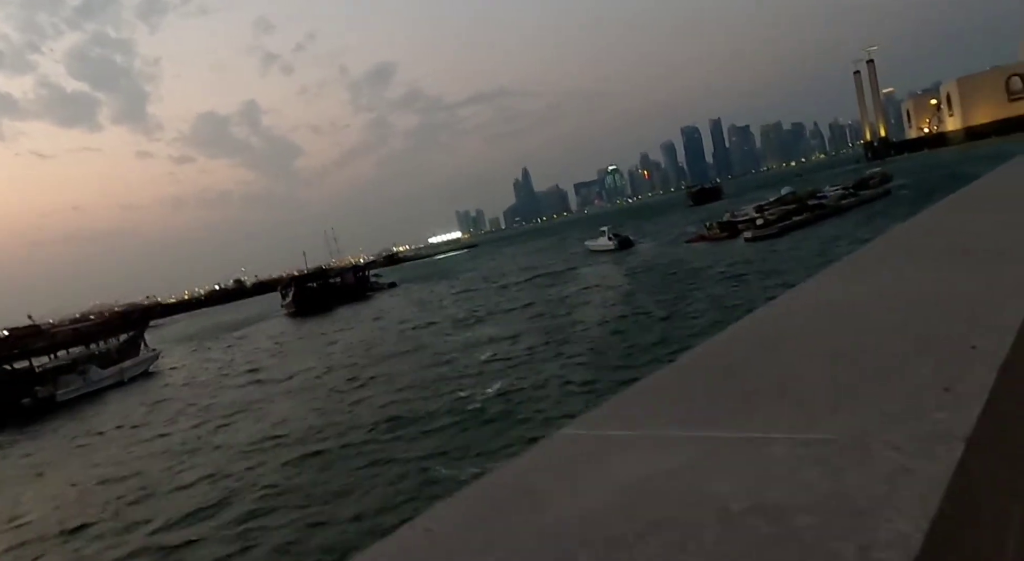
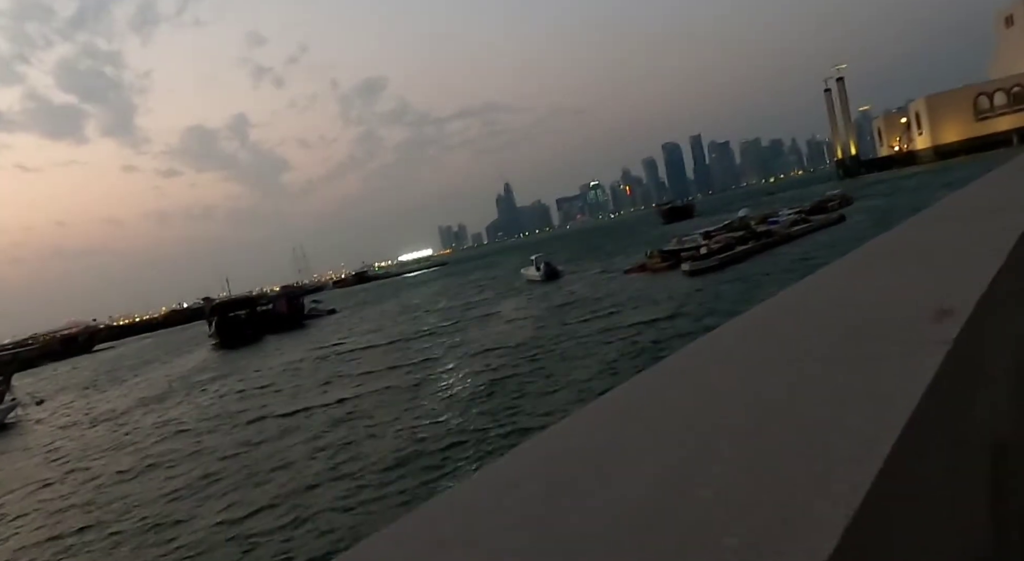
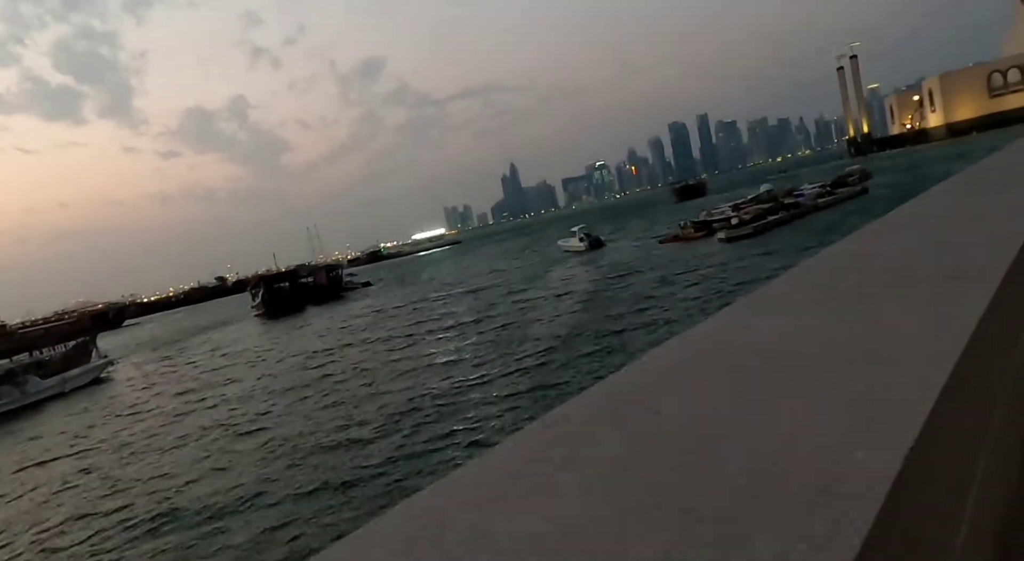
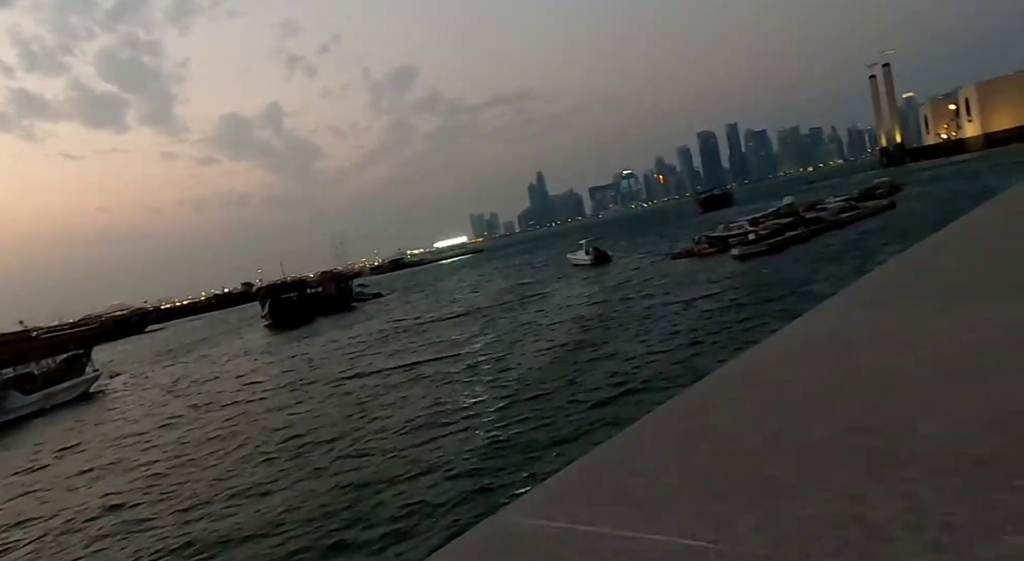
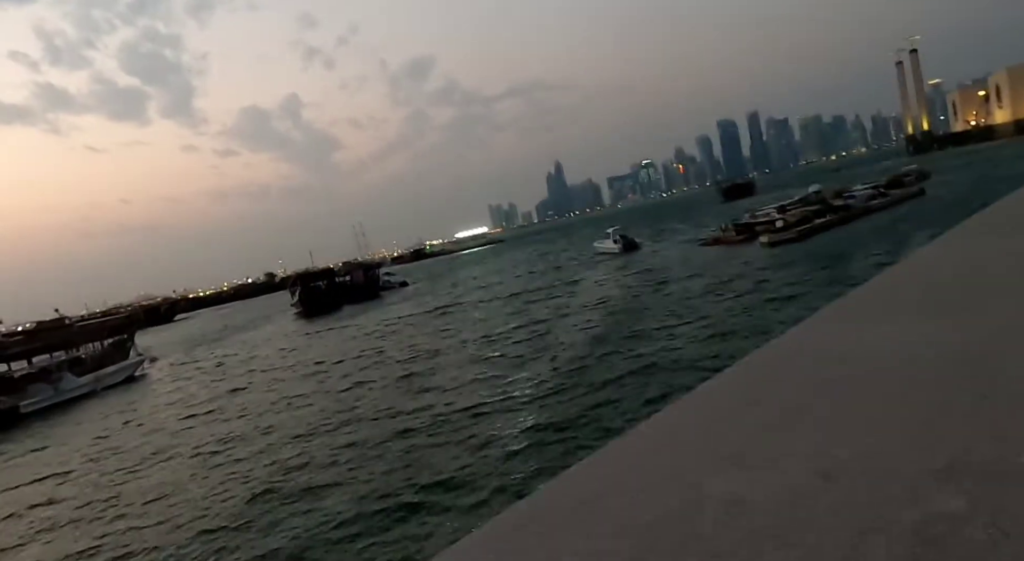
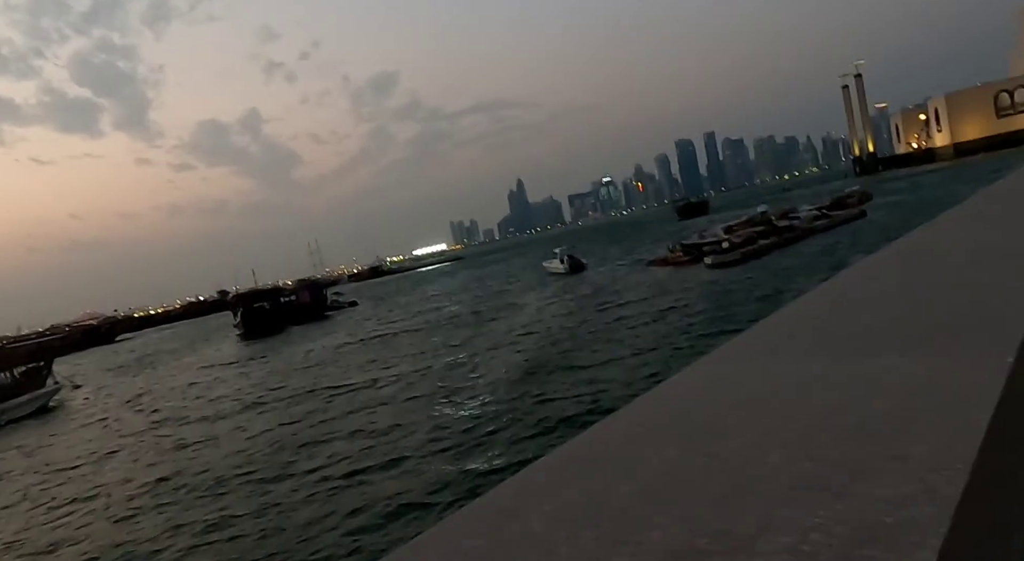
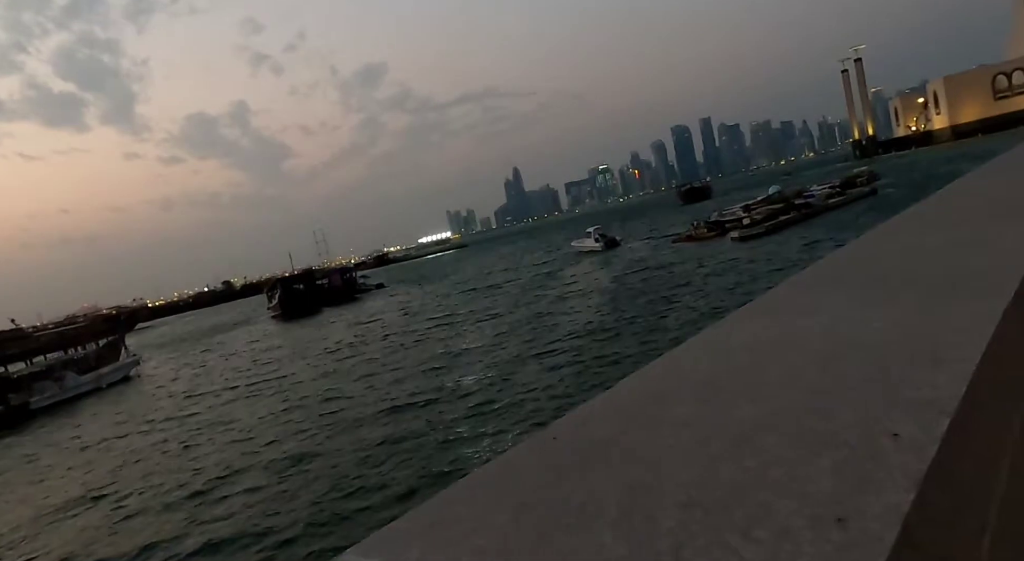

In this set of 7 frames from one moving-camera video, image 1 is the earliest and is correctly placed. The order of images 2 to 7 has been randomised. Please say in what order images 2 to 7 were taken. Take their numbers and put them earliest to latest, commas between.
7, 3, 5, 4, 6, 2
